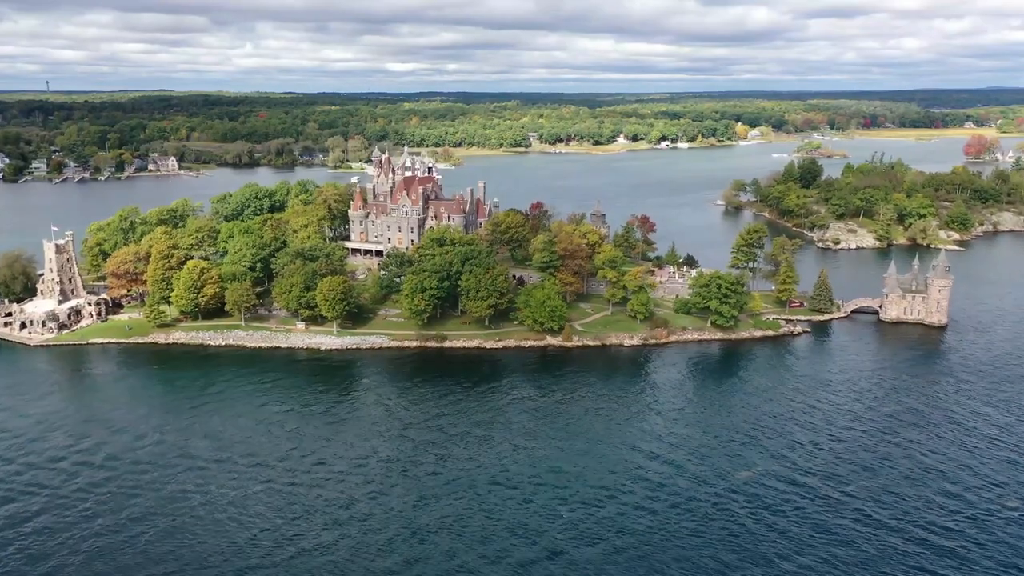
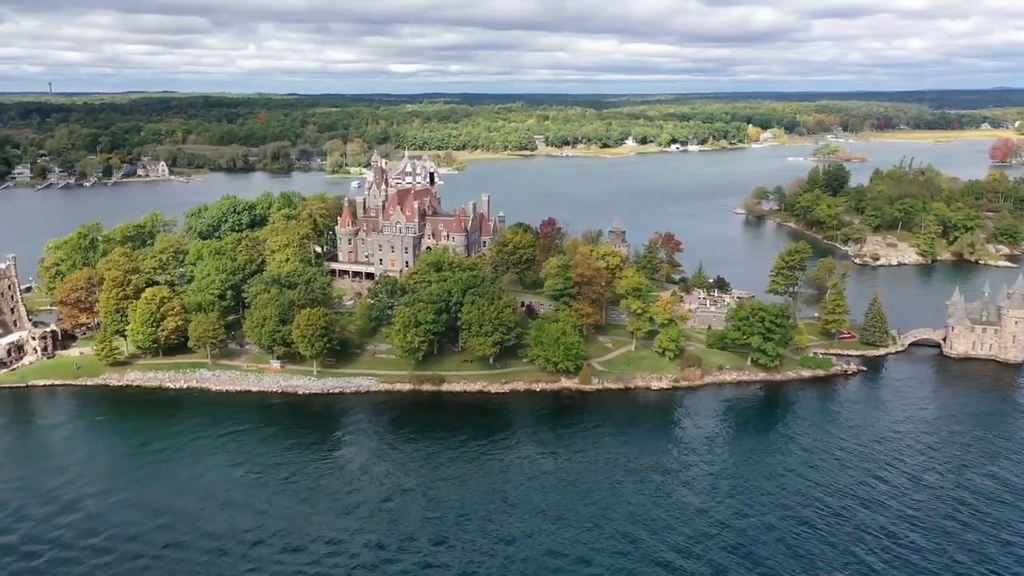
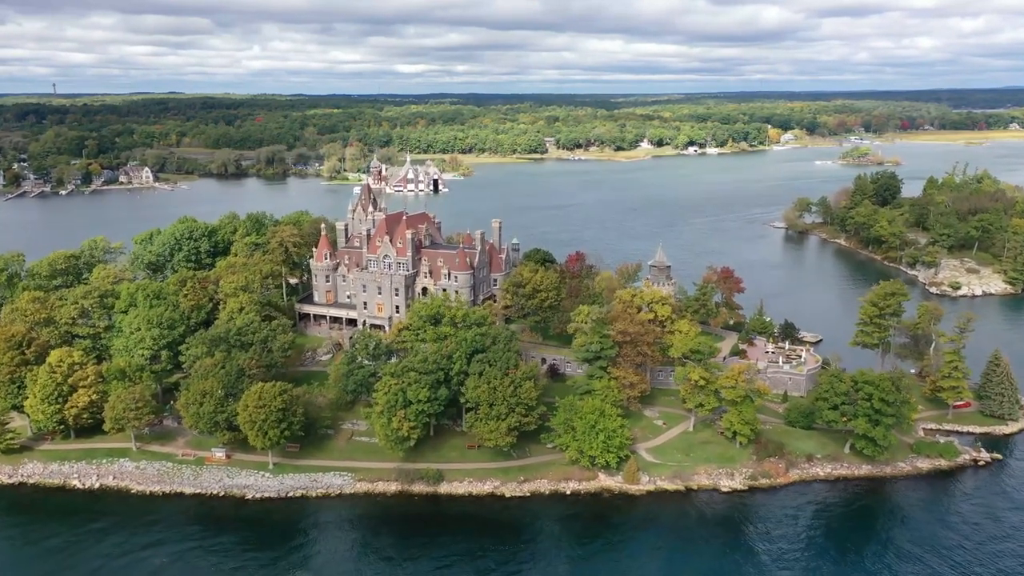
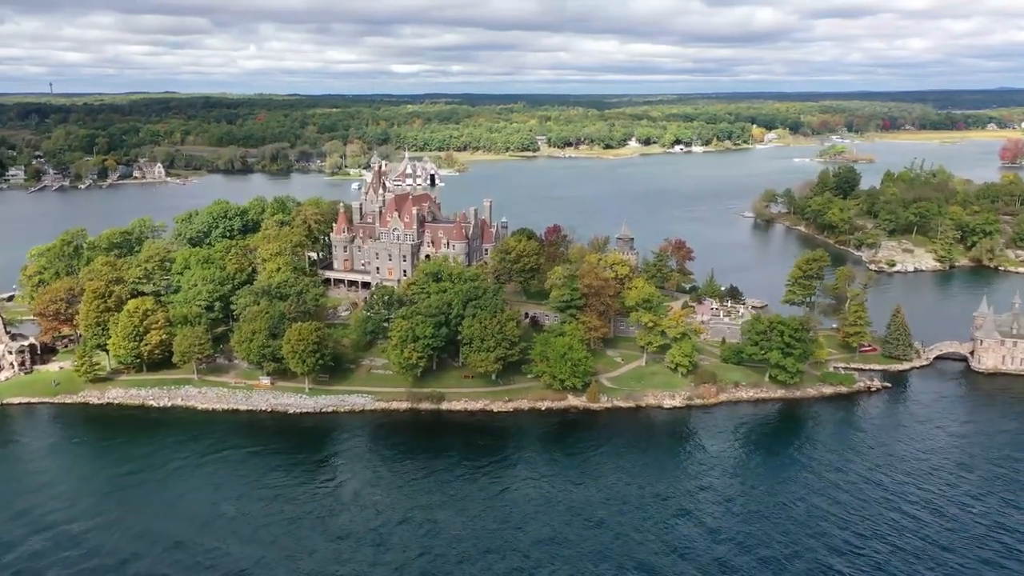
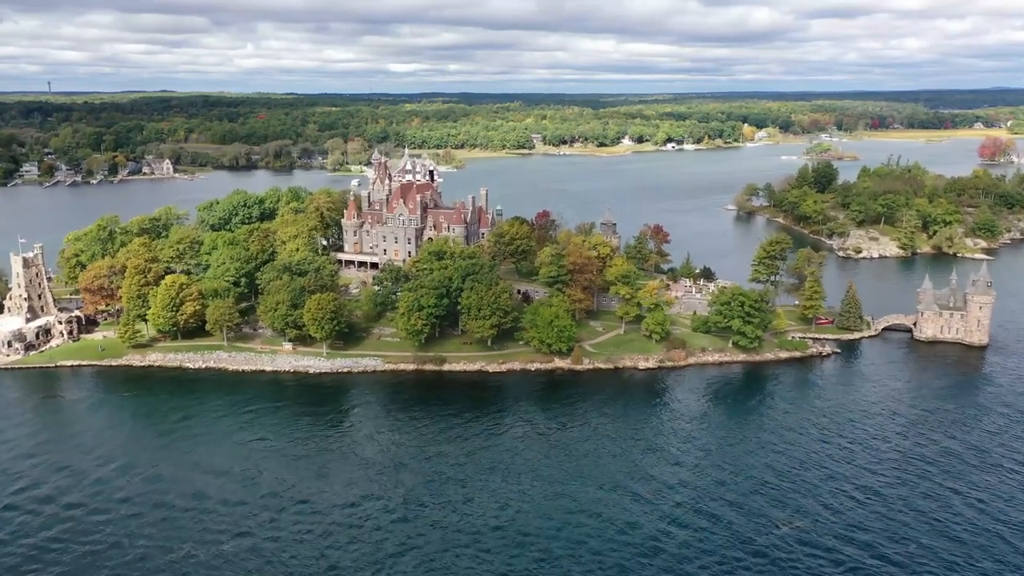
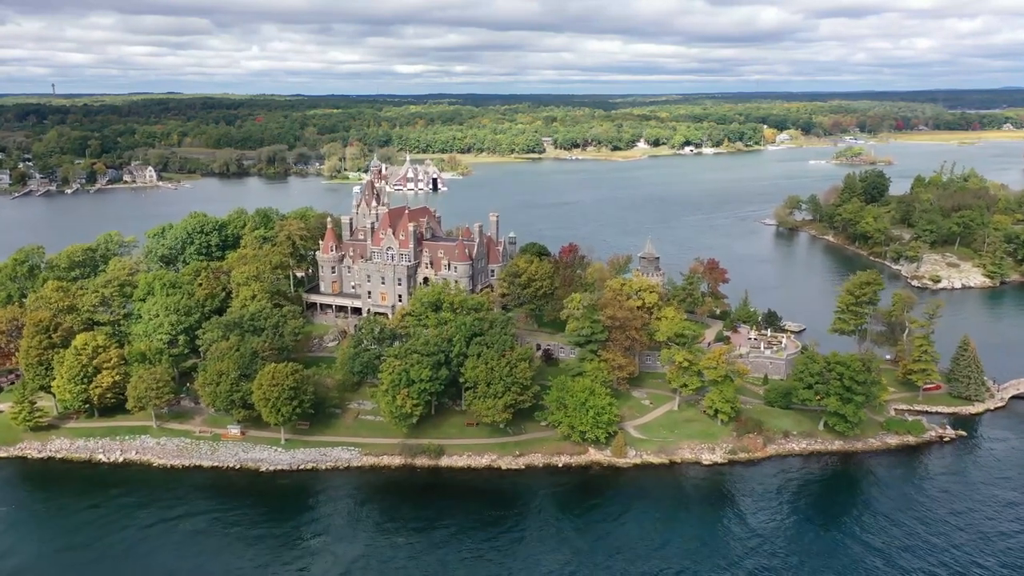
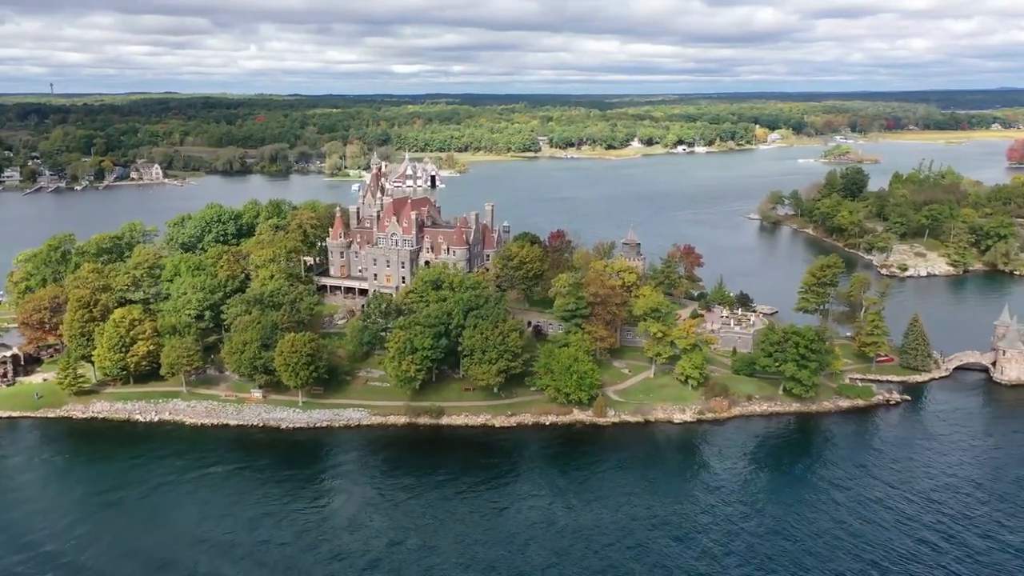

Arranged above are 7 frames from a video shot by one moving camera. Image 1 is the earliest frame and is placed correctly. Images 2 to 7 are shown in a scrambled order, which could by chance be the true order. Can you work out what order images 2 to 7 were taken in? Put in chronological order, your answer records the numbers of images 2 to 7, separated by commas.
5, 2, 4, 7, 6, 3
